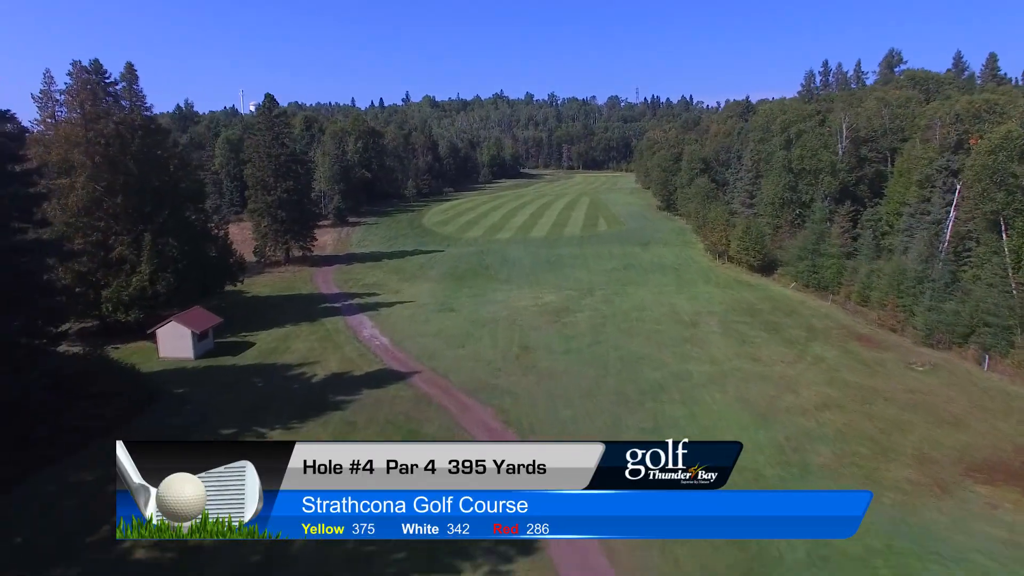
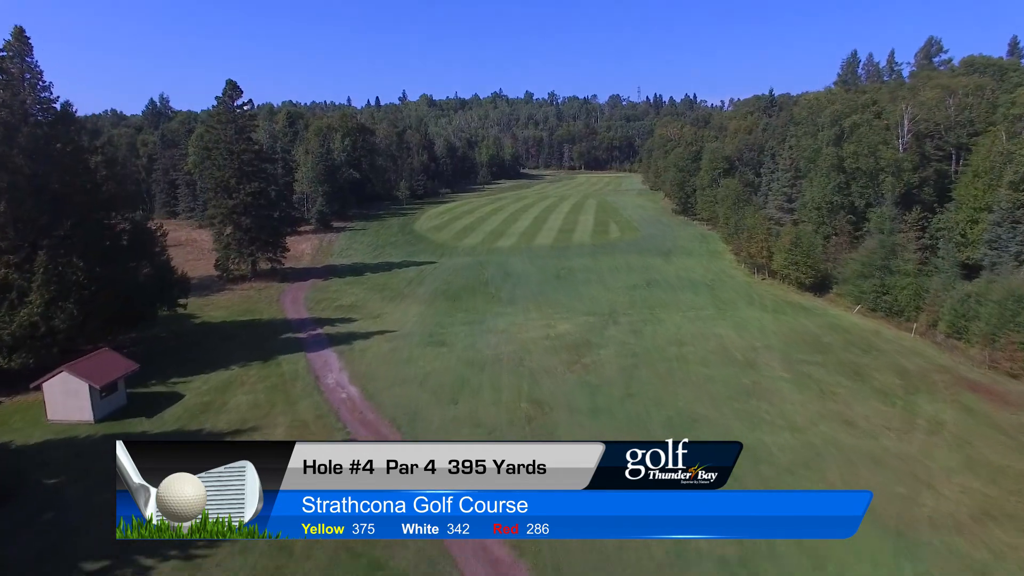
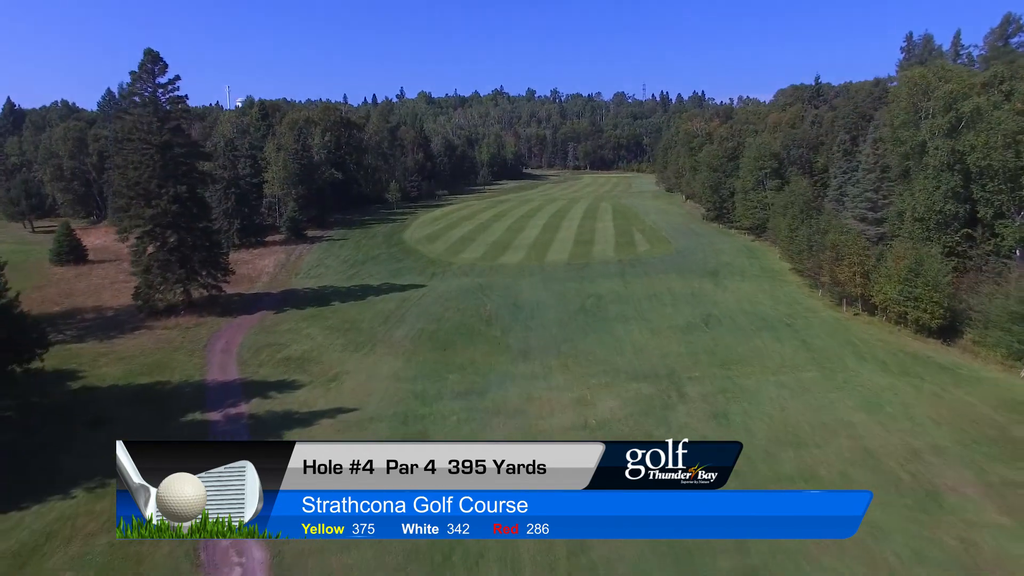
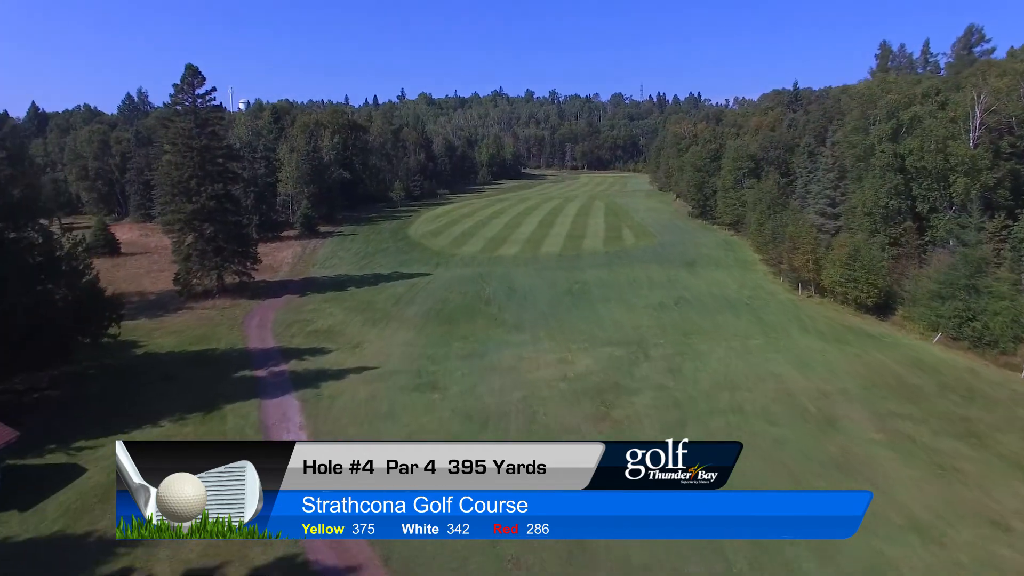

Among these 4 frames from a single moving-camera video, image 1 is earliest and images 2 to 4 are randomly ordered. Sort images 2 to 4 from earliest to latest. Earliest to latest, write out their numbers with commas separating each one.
2, 4, 3
